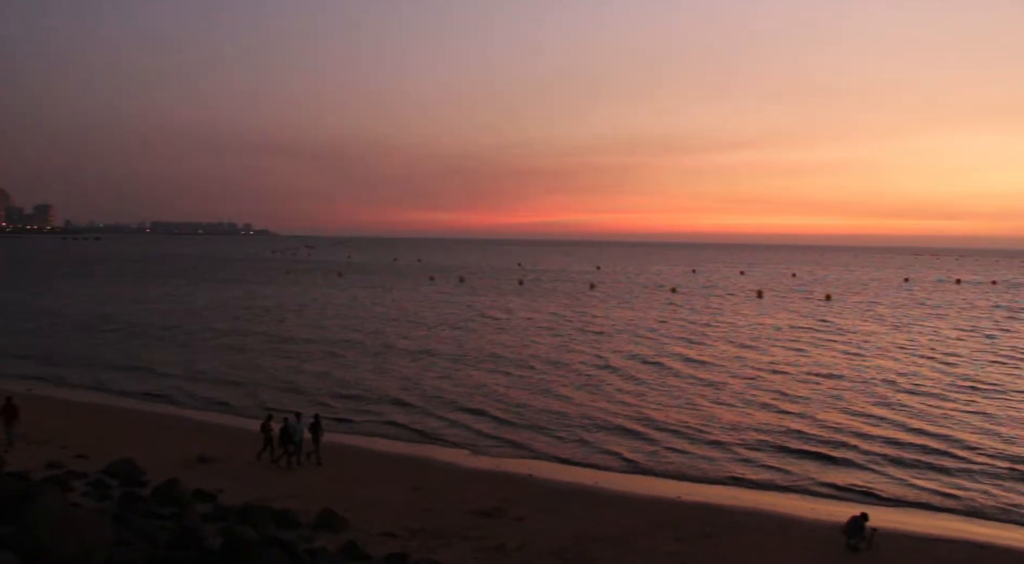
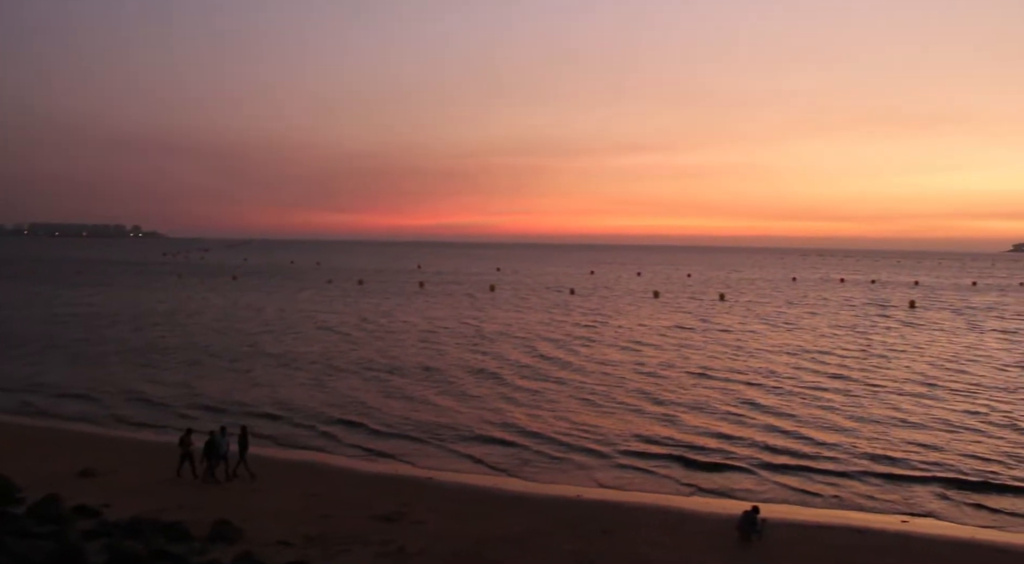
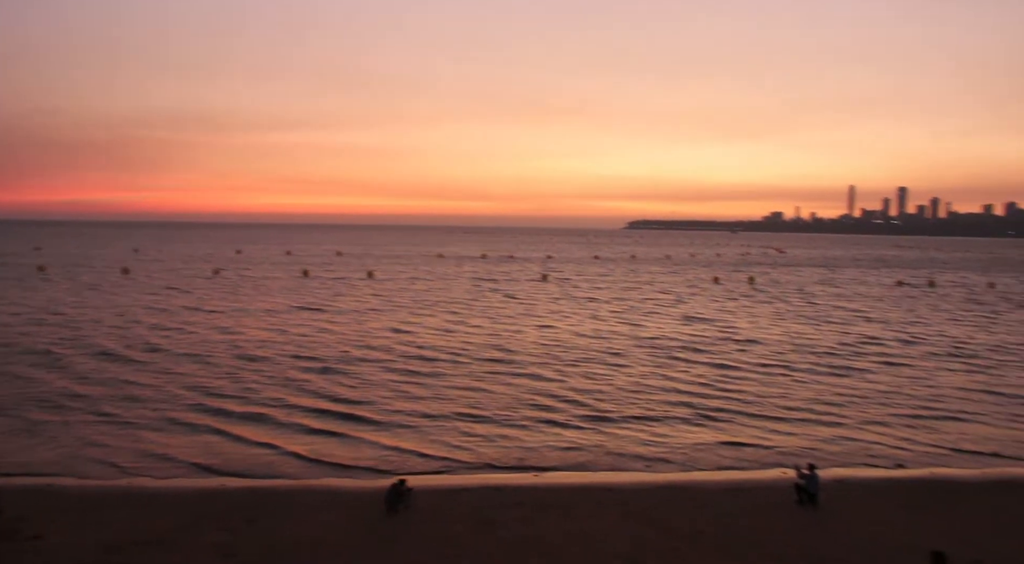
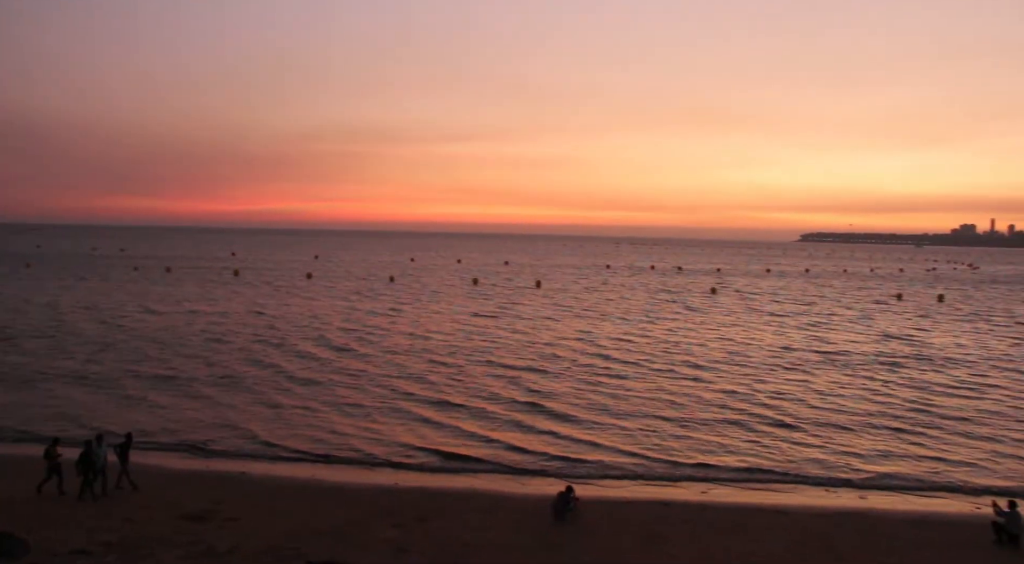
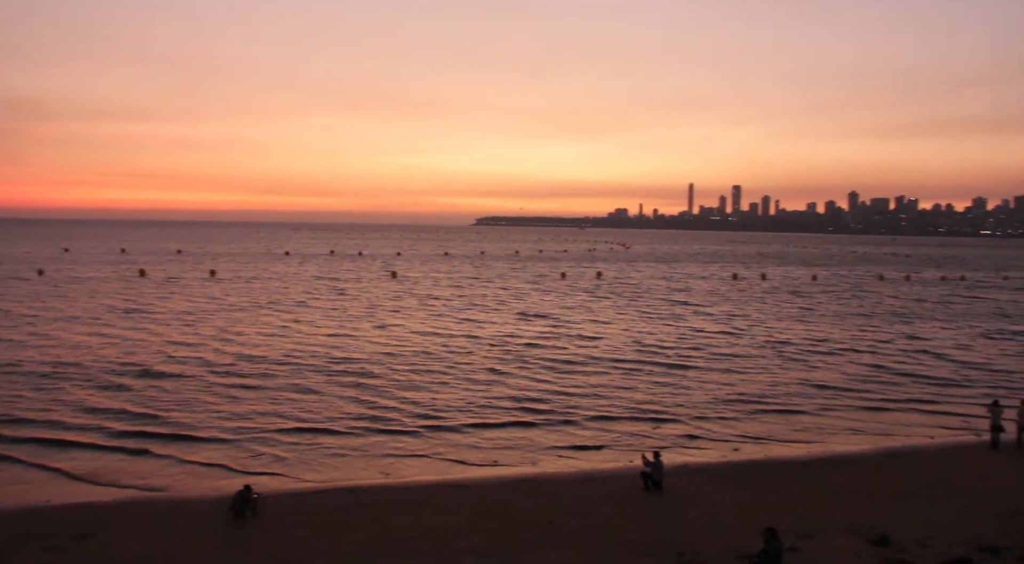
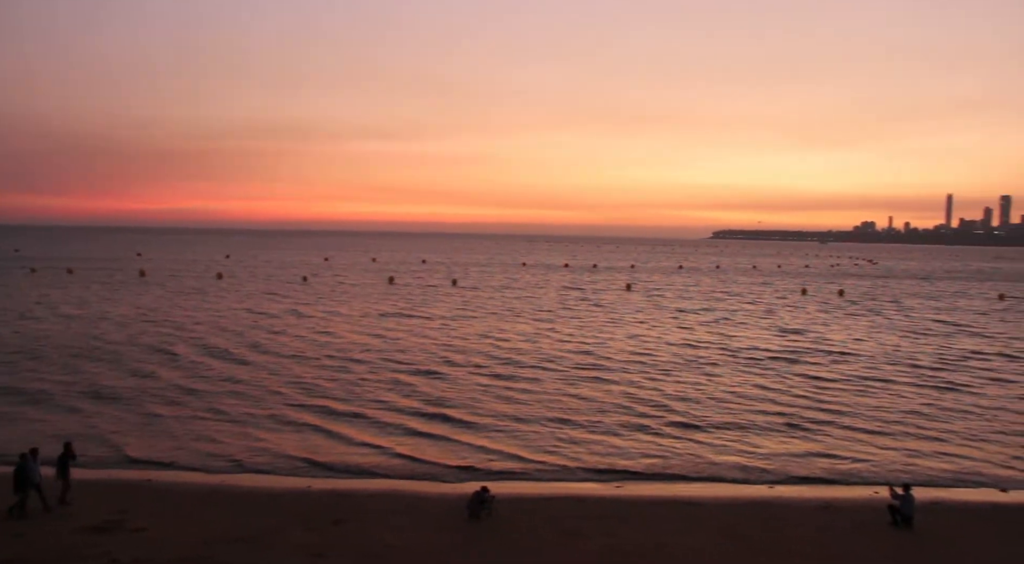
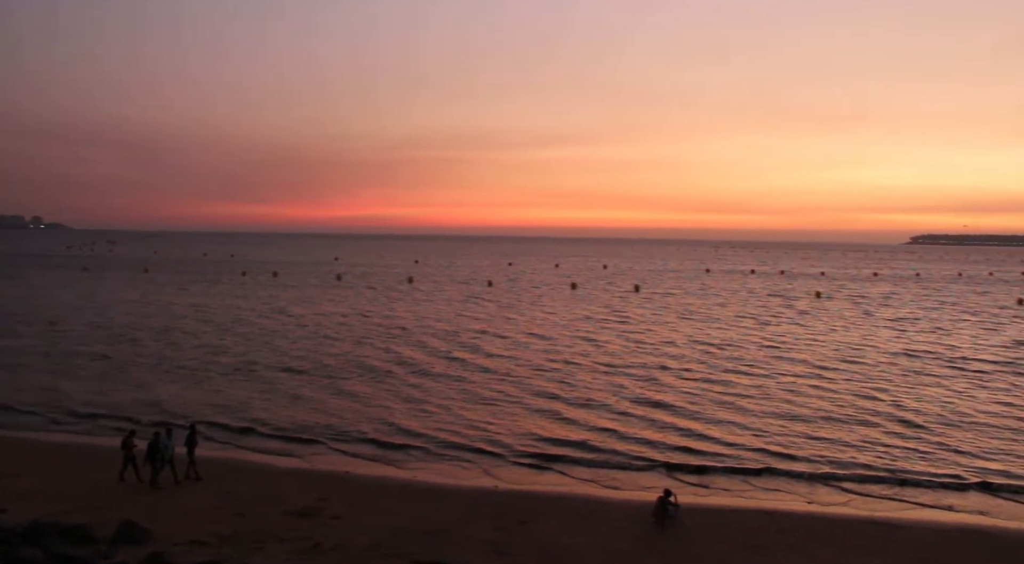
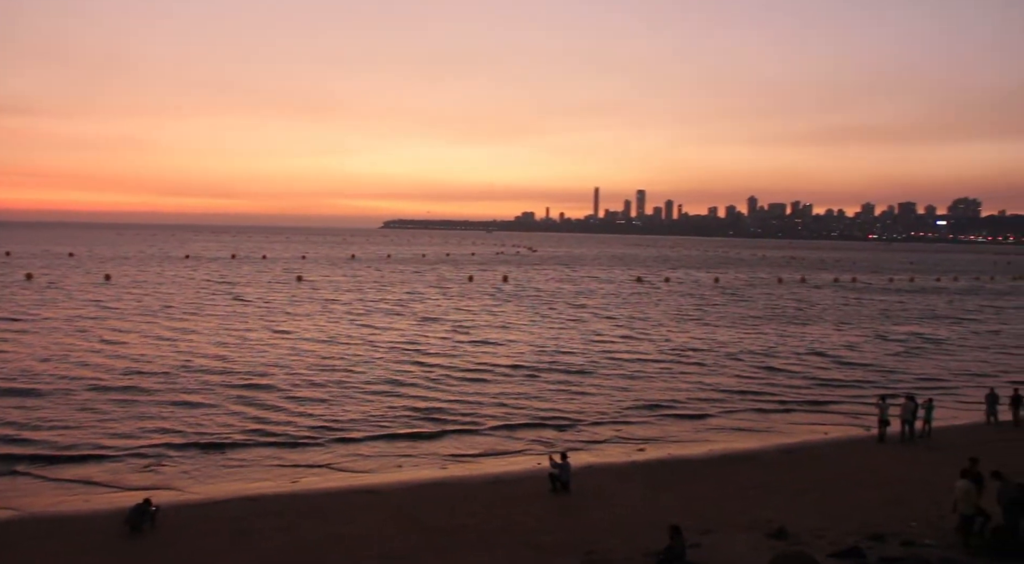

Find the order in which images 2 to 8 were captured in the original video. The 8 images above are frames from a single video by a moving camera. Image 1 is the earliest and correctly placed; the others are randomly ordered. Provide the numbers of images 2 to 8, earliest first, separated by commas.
2, 7, 4, 6, 3, 5, 8
